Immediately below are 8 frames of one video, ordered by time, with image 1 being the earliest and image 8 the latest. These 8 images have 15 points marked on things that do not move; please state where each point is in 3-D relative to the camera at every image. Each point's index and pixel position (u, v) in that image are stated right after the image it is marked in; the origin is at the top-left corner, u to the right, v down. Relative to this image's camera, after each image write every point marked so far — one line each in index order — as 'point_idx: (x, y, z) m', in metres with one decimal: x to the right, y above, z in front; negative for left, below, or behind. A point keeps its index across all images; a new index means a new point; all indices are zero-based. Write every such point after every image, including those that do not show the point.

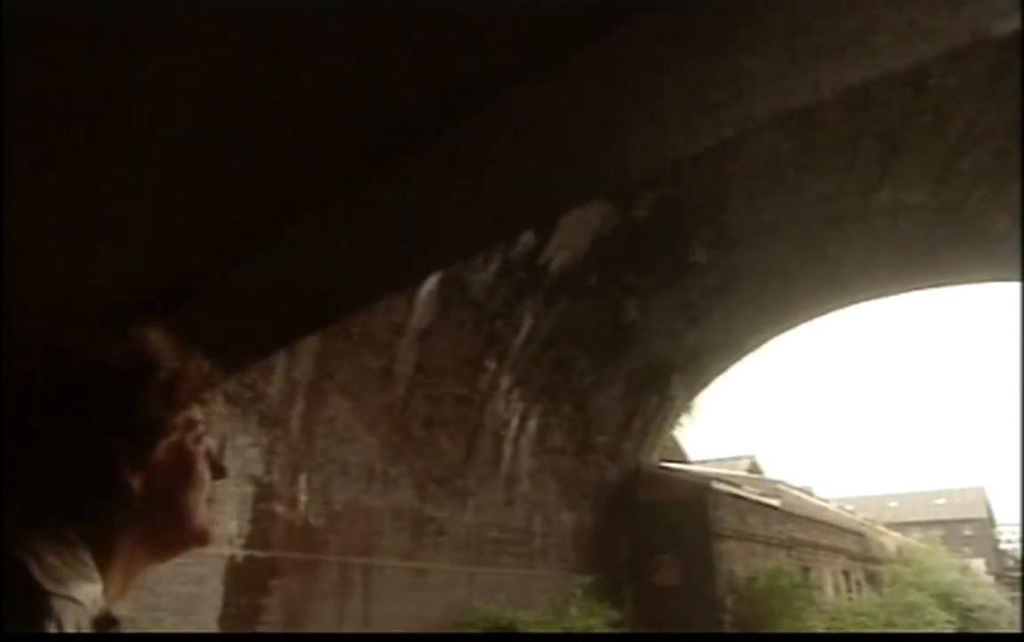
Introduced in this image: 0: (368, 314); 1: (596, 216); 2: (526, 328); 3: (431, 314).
0: (-0.7, +0.1, +3.8) m
1: (+0.5, +0.6, +4.3) m
2: (+0.1, -0.1, +4.5) m
3: (-0.4, 0.0, +4.0) m
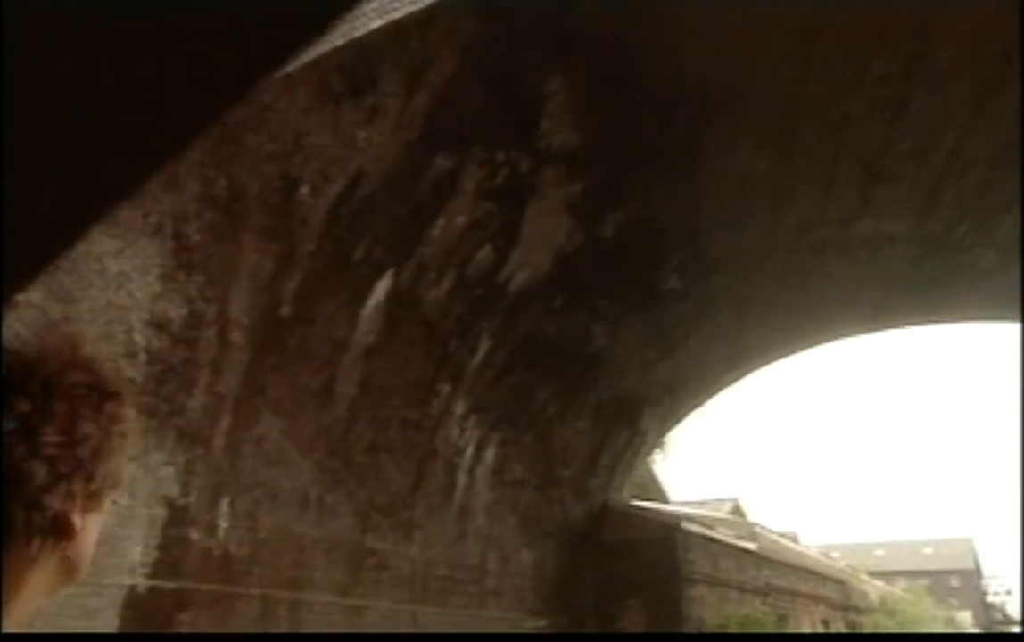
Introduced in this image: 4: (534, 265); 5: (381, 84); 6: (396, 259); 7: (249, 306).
0: (-0.9, 0.0, +3.5) m
1: (+0.3, +0.4, +4.1) m
2: (-0.1, -0.2, +4.2) m
3: (-0.6, 0.0, +3.7) m
4: (+0.1, +0.3, +4.1) m
5: (-0.5, +1.0, +3.1) m
6: (-0.5, +0.3, +3.6) m
7: (-1.1, +0.1, +3.3) m
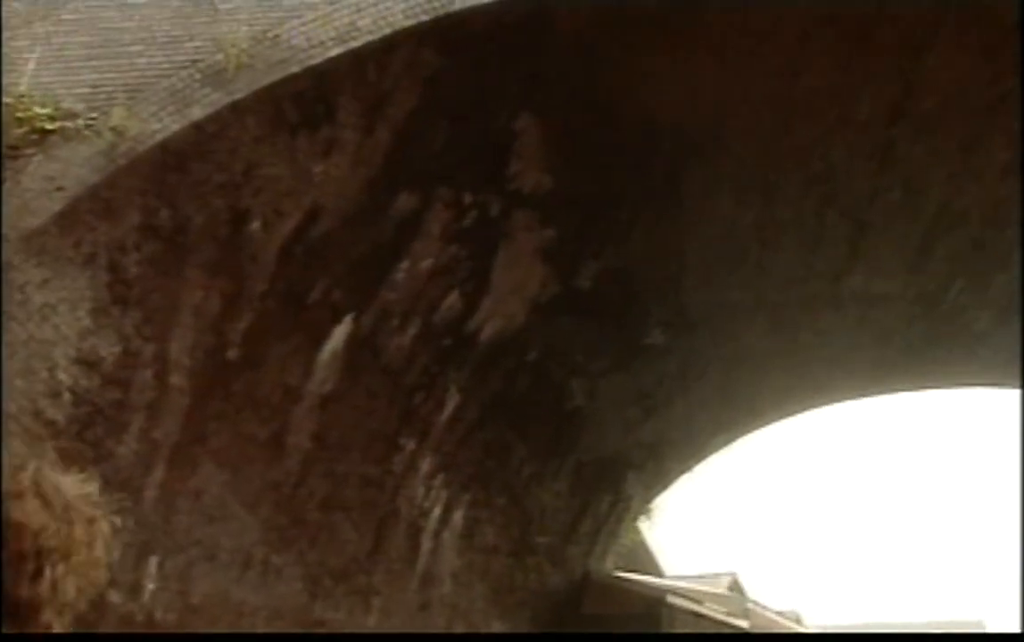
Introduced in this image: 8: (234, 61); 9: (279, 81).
0: (-1.1, -0.2, +3.3) m
1: (+0.1, +0.2, +3.9) m
2: (-0.3, -0.4, +4.0) m
3: (-0.8, -0.3, +3.5) m
4: (0.0, 0.0, +3.9) m
5: (-0.7, +0.8, +3.0) m
6: (-0.7, +0.1, +3.4) m
7: (-1.3, -0.1, +3.1) m
8: (-1.0, +0.9, +2.9) m
9: (-0.8, +0.9, +2.9) m
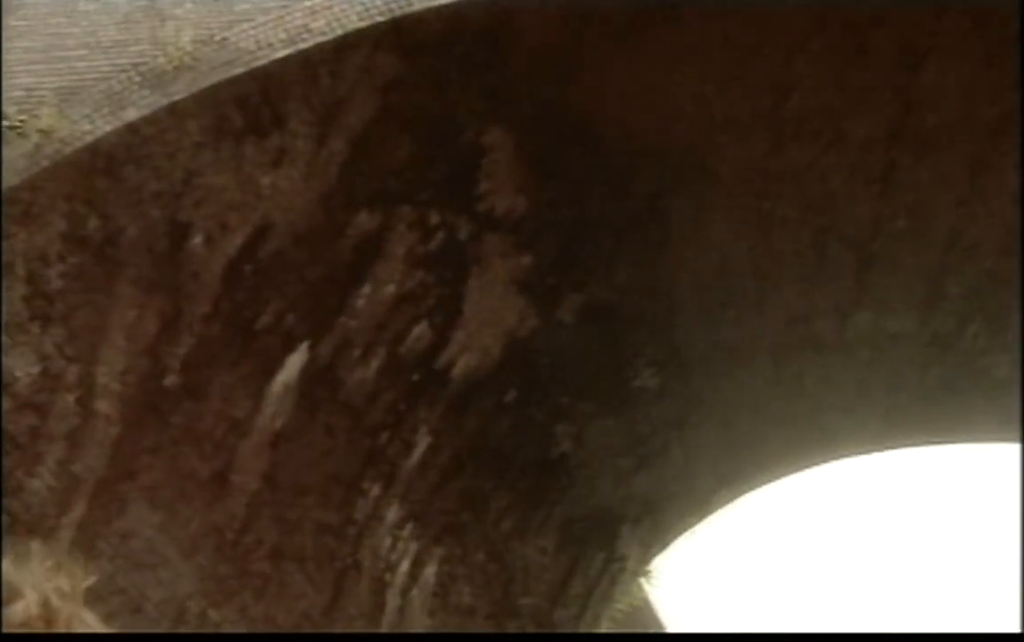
0: (-1.2, -0.3, +3.0) m
1: (0.0, 0.0, +3.6) m
2: (-0.4, -0.6, +3.7) m
3: (-0.9, -0.4, +3.2) m
4: (-0.1, -0.1, +3.6) m
5: (-0.8, +0.7, +2.8) m
6: (-0.8, 0.0, +3.2) m
7: (-1.4, -0.2, +2.8) m
8: (-1.2, +0.9, +2.7) m
9: (-1.0, +0.8, +2.7) m
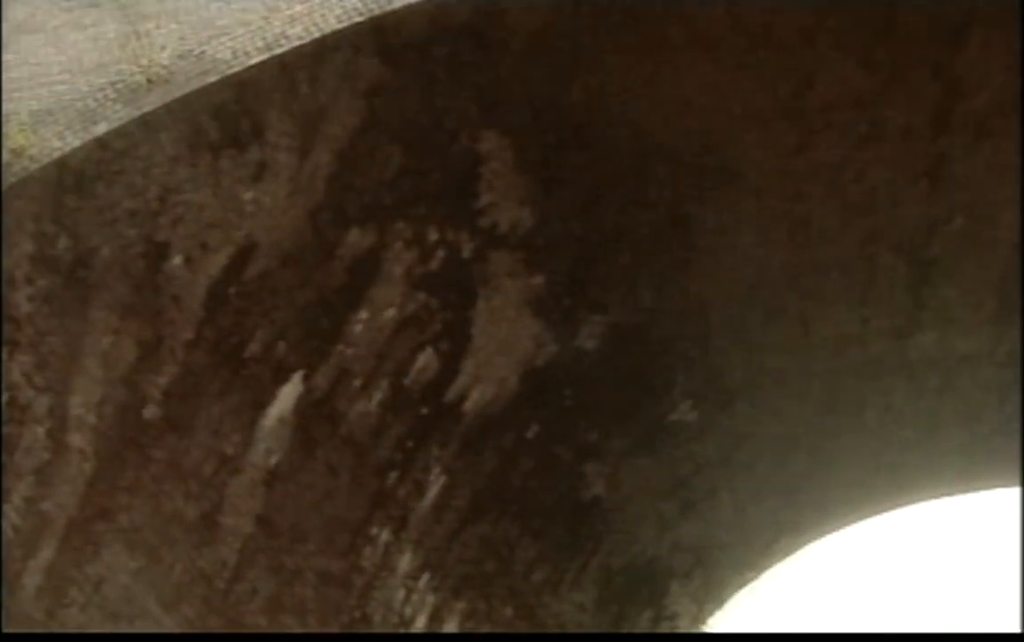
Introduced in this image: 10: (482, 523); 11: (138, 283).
0: (-1.2, -0.4, +2.8) m
1: (+0.1, -0.1, +3.3) m
2: (-0.3, -0.7, +3.4) m
3: (-0.9, -0.5, +3.0) m
4: (-0.1, -0.3, +3.3) m
5: (-0.8, +0.6, +2.6) m
6: (-0.8, -0.1, +3.0) m
7: (-1.4, -0.3, +2.7) m
8: (-1.2, +0.8, +2.6) m
9: (-1.0, +0.7, +2.5) m
10: (-0.1, -0.9, +3.5) m
11: (-1.3, +0.1, +2.6) m
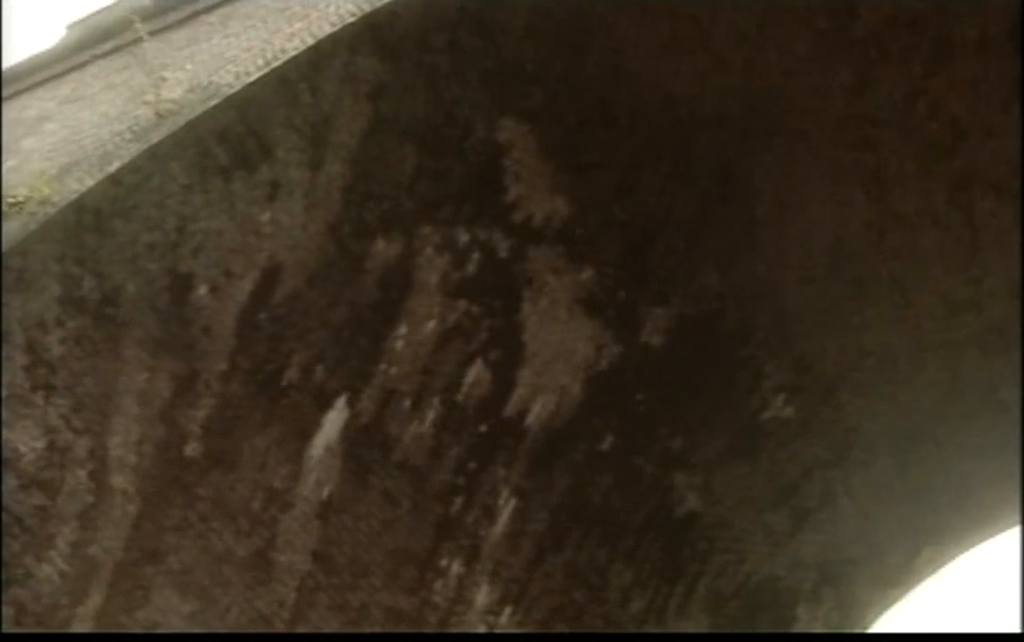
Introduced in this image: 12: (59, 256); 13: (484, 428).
0: (-1.0, -0.5, +2.7) m
1: (+0.3, -0.1, +3.1) m
2: (0.0, -0.8, +3.1) m
3: (-0.7, -0.6, +2.9) m
4: (+0.2, -0.3, +3.1) m
5: (-0.8, +0.6, +2.6) m
6: (-0.6, -0.2, +2.8) m
7: (-1.3, -0.4, +2.6) m
8: (-1.2, +0.7, +2.6) m
9: (-1.0, +0.7, +2.5) m
10: (+0.2, -0.9, +3.2) m
11: (-1.1, 0.0, +2.6) m
12: (-1.5, +0.2, +2.5) m
13: (-0.1, -0.4, +3.0) m
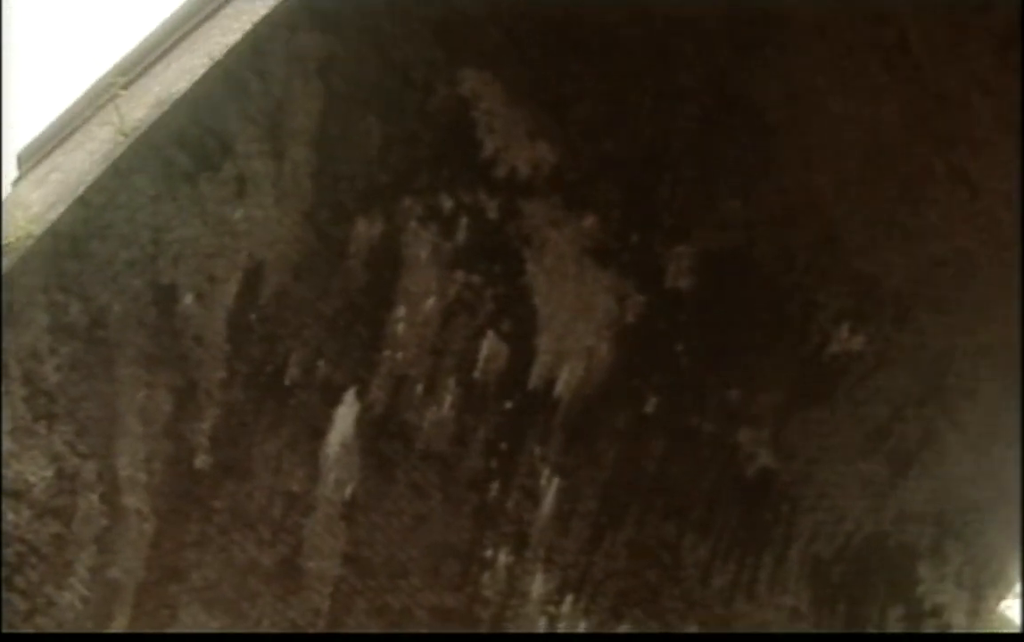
0: (-0.9, -0.5, +2.6) m
1: (+0.3, +0.1, +2.9) m
2: (+0.1, -0.6, +2.9) m
3: (-0.5, -0.5, +2.7) m
4: (+0.2, -0.1, +2.9) m
5: (-0.9, +0.6, +2.5) m
6: (-0.5, -0.2, +2.7) m
7: (-1.2, -0.5, +2.5) m
8: (-1.3, +0.6, +2.5) m
9: (-1.1, +0.6, +2.4) m
10: (+0.4, -0.8, +3.0) m
11: (-1.1, 0.0, +2.5) m
12: (-1.5, +0.1, +2.5) m
13: (0.0, -0.3, +2.8) m
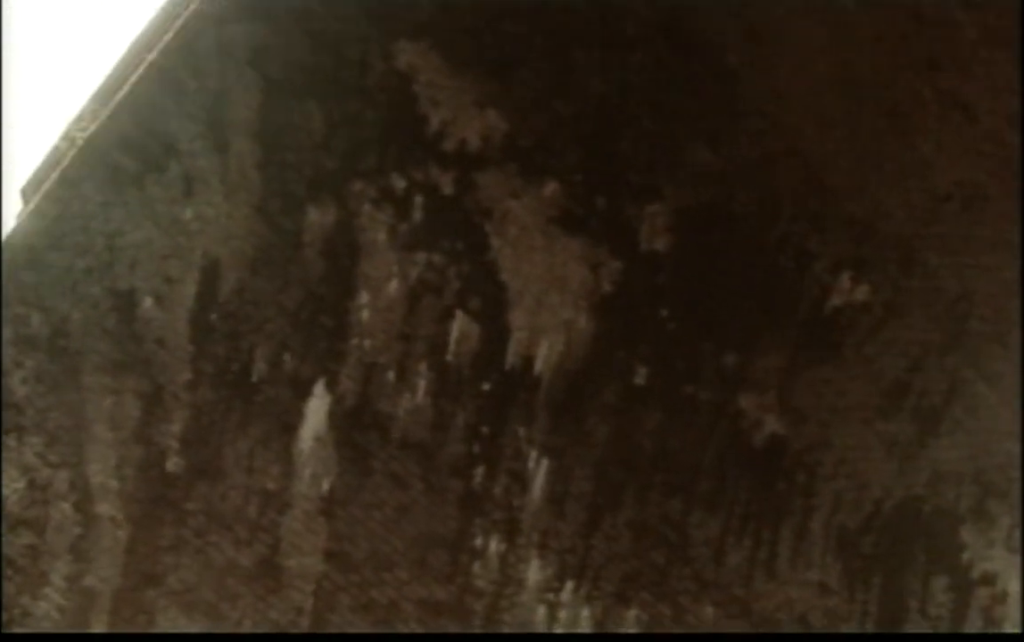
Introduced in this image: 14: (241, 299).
0: (-1.0, -0.5, +2.5) m
1: (+0.3, +0.2, +2.8) m
2: (+0.1, -0.6, +2.8) m
3: (-0.6, -0.5, +2.6) m
4: (+0.2, 0.0, +2.8) m
5: (-0.9, +0.6, +2.3) m
6: (-0.6, -0.1, +2.6) m
7: (-1.2, -0.4, +2.4) m
8: (-1.3, +0.6, +2.4) m
9: (-1.2, +0.6, +2.3) m
10: (+0.3, -0.7, +2.9) m
11: (-1.2, 0.0, +2.4) m
12: (-1.5, +0.1, +2.3) m
13: (-0.1, -0.2, +2.7) m
14: (-0.8, +0.1, +2.5) m
